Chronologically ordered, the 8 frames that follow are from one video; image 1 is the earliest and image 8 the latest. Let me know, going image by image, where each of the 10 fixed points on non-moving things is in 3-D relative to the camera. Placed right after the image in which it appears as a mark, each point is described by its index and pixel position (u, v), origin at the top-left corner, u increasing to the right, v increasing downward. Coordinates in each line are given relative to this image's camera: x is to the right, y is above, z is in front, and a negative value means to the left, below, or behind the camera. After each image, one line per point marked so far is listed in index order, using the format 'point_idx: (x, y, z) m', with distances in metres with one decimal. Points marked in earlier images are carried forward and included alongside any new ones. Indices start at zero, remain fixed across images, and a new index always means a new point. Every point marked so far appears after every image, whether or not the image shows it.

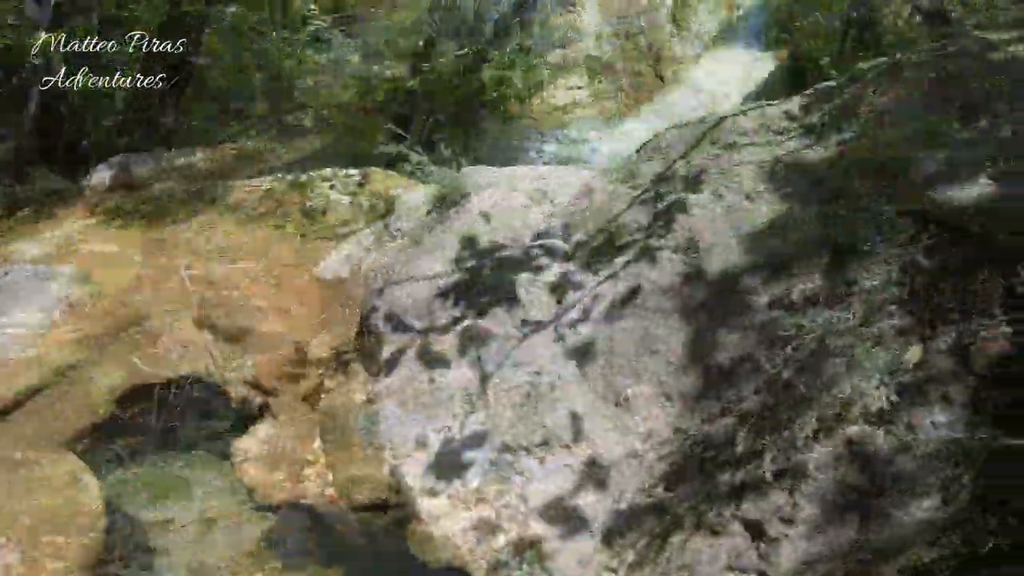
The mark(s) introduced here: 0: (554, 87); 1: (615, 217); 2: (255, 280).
0: (+0.8, +2.9, +9.1) m
1: (+0.7, +0.5, +3.9) m
2: (-2.4, +0.1, +5.8) m
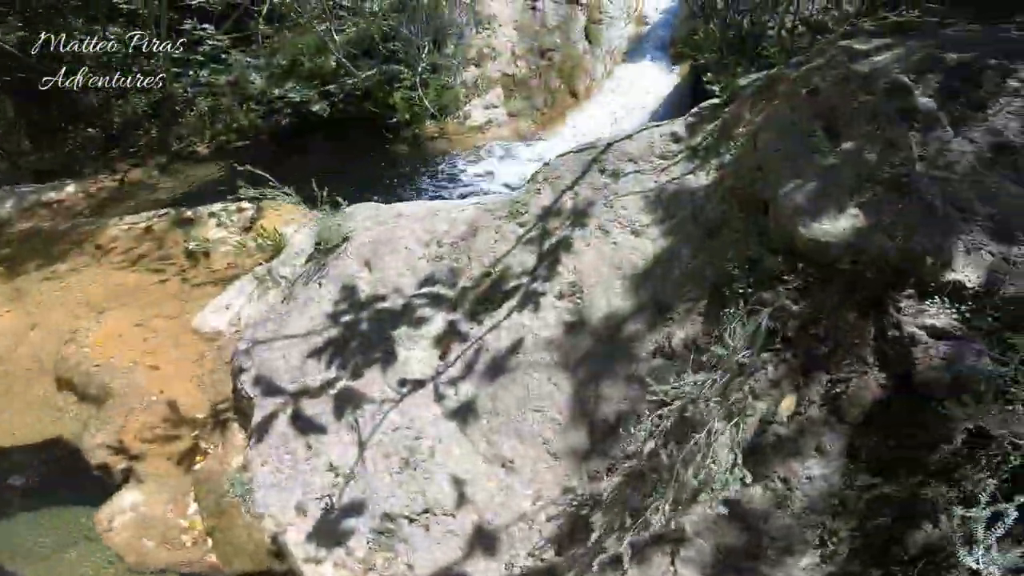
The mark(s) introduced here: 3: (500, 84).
0: (-0.6, +2.5, +8.9) m
1: (-0.1, +0.2, +3.7) m
2: (-3.3, -0.4, +5.2) m
3: (-0.2, +2.9, +9.1) m
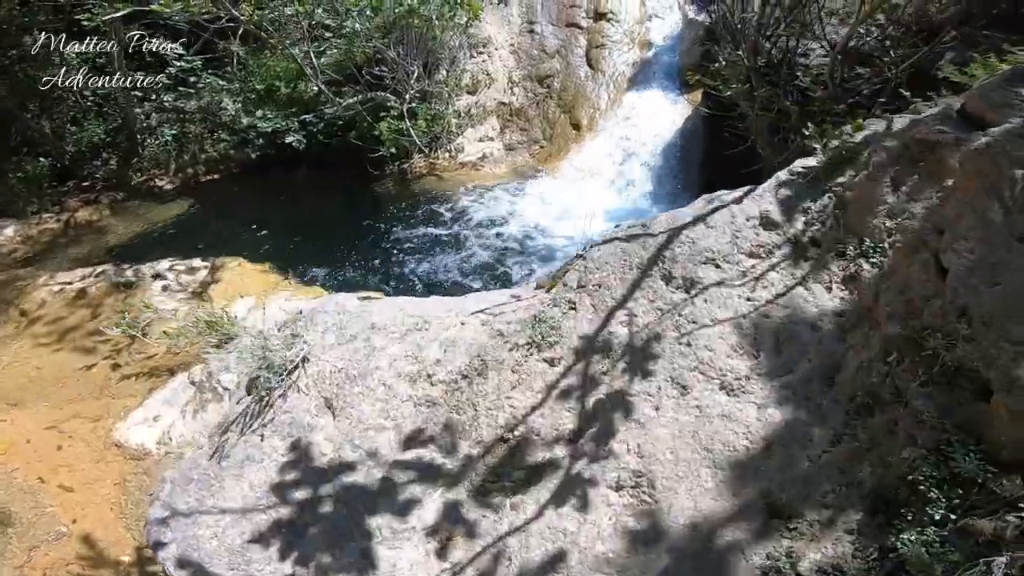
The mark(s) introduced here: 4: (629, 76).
0: (-0.6, +1.8, +7.8) m
1: (0.0, -0.5, +2.6) m
2: (-3.2, -1.1, +4.1) m
3: (-0.2, +2.2, +8.0) m
4: (+1.6, +2.6, +8.0) m
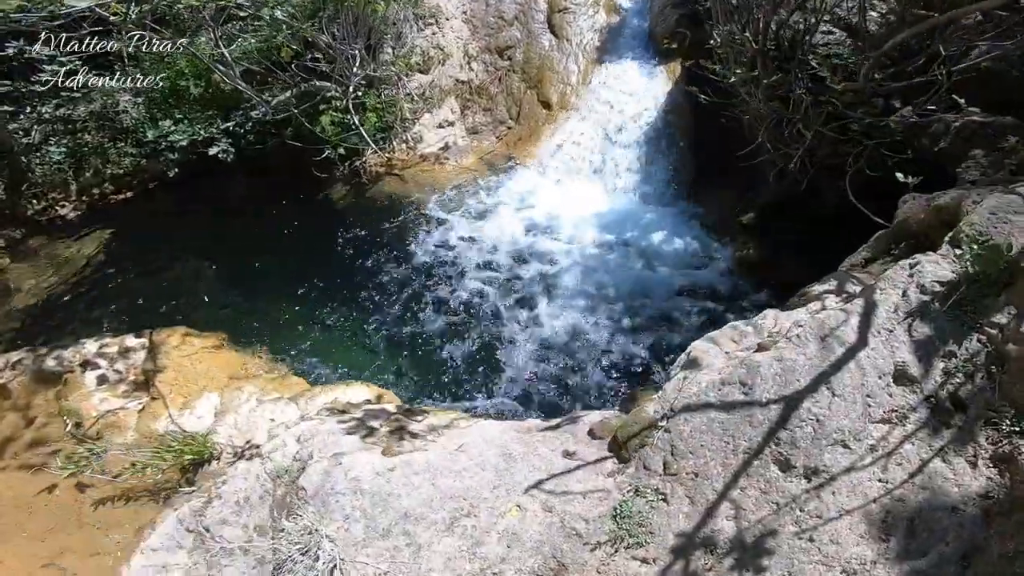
0: (-1.0, +1.7, +7.0) m
1: (+0.4, -1.3, +2.3) m
2: (-2.9, -2.0, +3.5) m
3: (-0.7, +2.2, +7.1) m
4: (+1.0, +2.8, +7.2) m
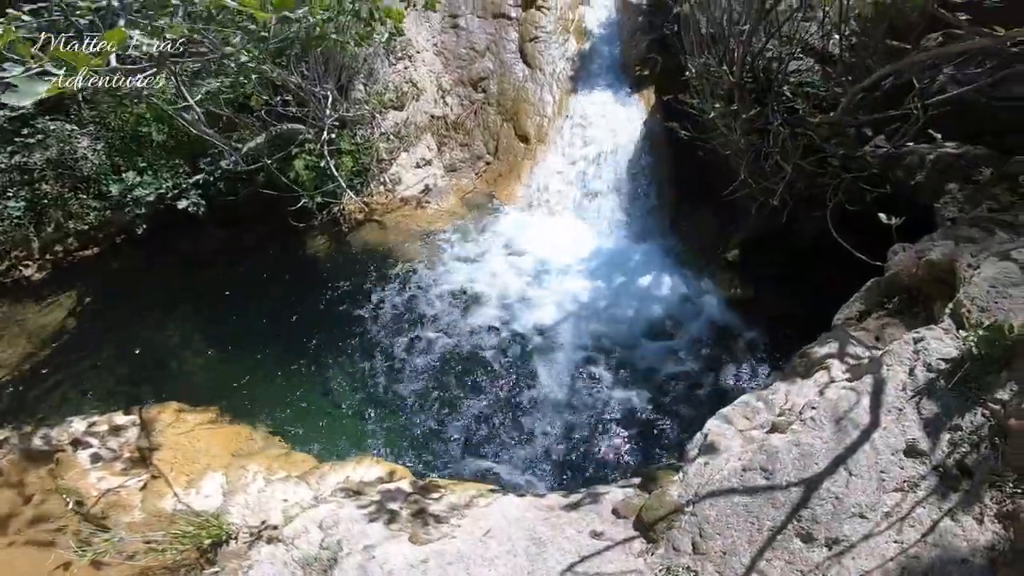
0: (-1.3, +1.3, +6.9) m
1: (+0.6, -1.7, +2.4) m
2: (-2.7, -2.7, +3.5) m
3: (-1.0, +1.8, +7.1) m
4: (+0.7, +2.6, +7.2) m
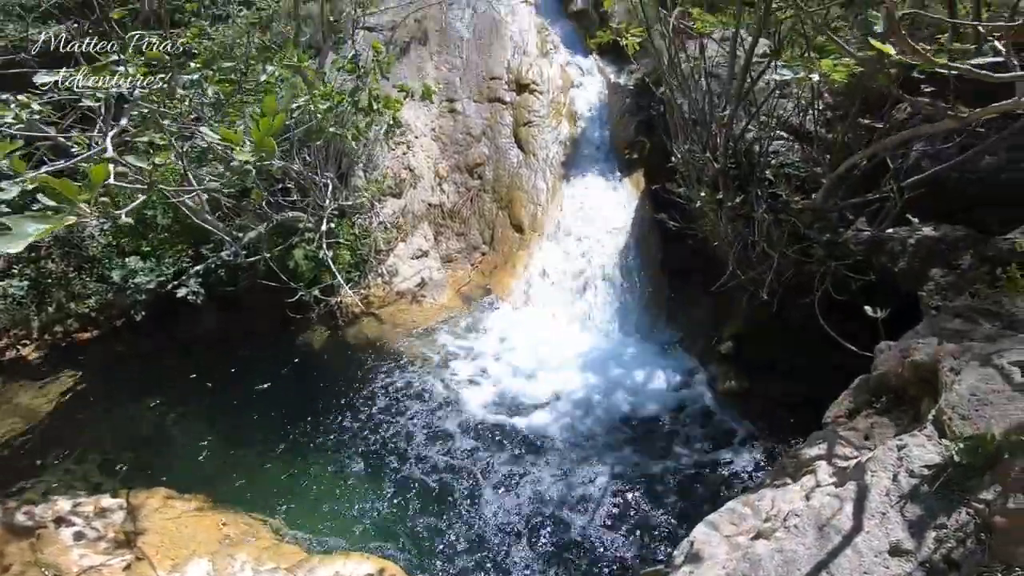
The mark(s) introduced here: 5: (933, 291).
0: (-1.3, +0.4, +7.1) m
1: (+0.6, -2.2, +2.3) m
2: (-2.7, -3.3, +3.3) m
3: (-1.0, +0.9, +7.3) m
4: (+0.6, +1.7, +7.5) m
5: (+2.8, 0.0, +4.0) m
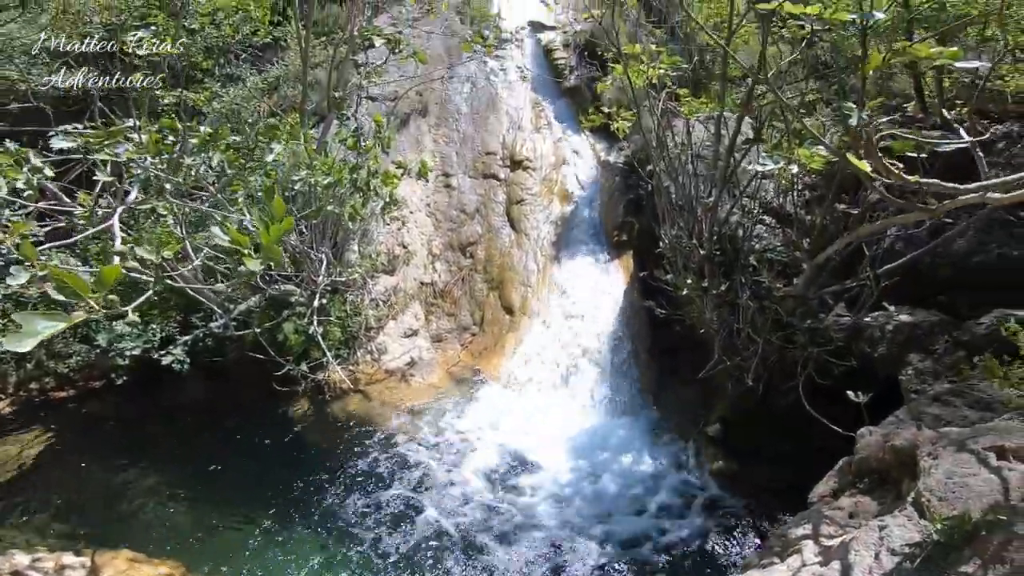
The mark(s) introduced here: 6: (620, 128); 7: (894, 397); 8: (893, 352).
0: (-1.5, -0.5, +7.1) m
1: (+0.4, -2.4, +2.0) m
2: (-2.9, -3.5, +2.9) m
3: (-1.1, -0.1, +7.4) m
4: (+0.5, +0.6, +7.7) m
5: (+2.7, -0.6, +4.1) m
6: (+1.0, +1.4, +5.3) m
7: (+2.9, -0.8, +4.6) m
8: (+2.8, -0.5, +4.4) m
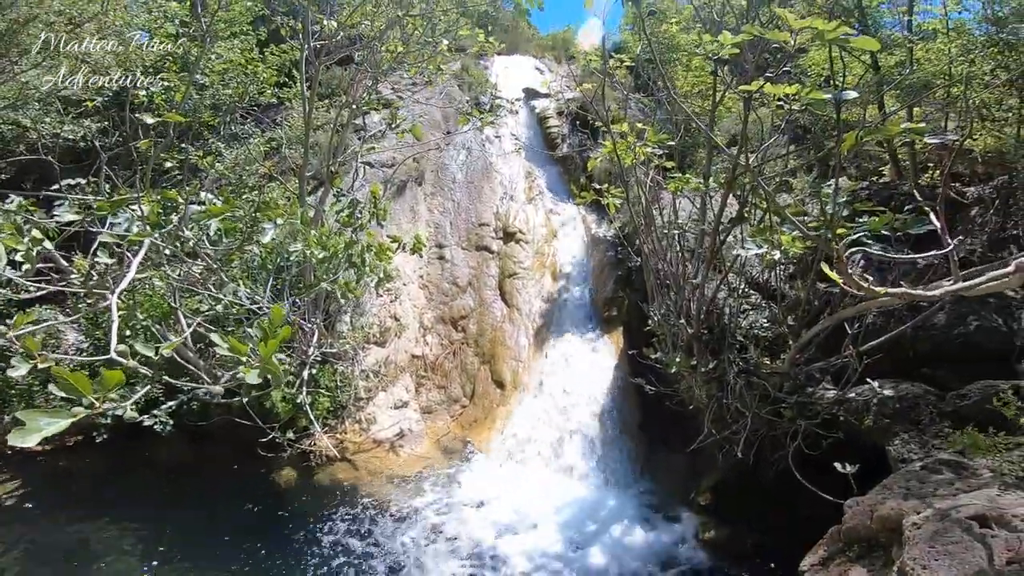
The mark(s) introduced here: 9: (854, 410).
0: (-1.6, -1.3, +7.1) m
1: (+0.3, -2.5, +1.8) m
2: (-3.0, -3.7, +2.4) m
3: (-1.3, -0.9, +7.4) m
4: (+0.4, -0.3, +7.8) m
5: (+2.6, -1.1, +4.1) m
6: (+0.9, +0.8, +5.6) m
7: (+2.8, -1.4, +4.5) m
8: (+2.7, -1.0, +4.4) m
9: (+2.6, -0.9, +4.6) m
